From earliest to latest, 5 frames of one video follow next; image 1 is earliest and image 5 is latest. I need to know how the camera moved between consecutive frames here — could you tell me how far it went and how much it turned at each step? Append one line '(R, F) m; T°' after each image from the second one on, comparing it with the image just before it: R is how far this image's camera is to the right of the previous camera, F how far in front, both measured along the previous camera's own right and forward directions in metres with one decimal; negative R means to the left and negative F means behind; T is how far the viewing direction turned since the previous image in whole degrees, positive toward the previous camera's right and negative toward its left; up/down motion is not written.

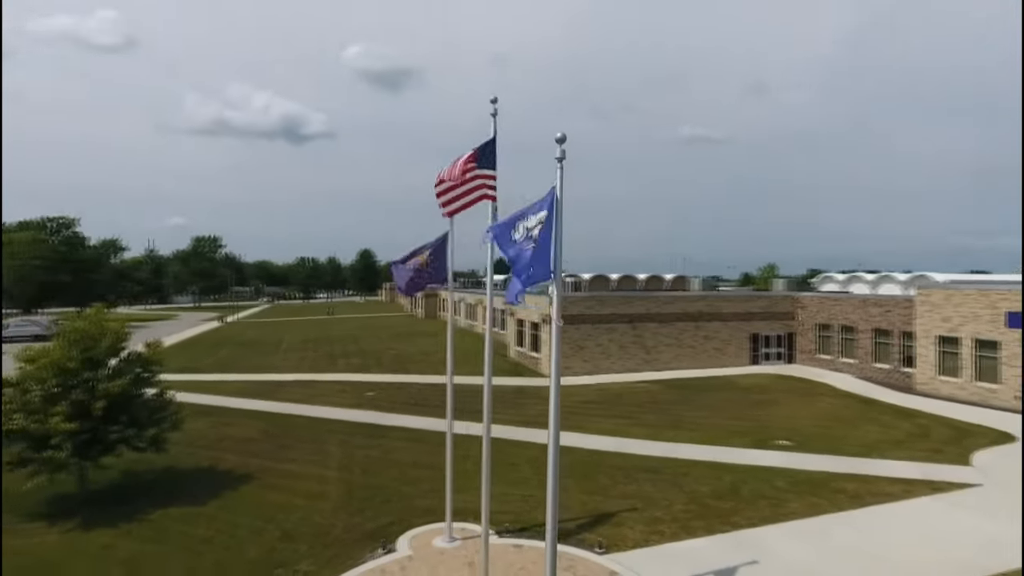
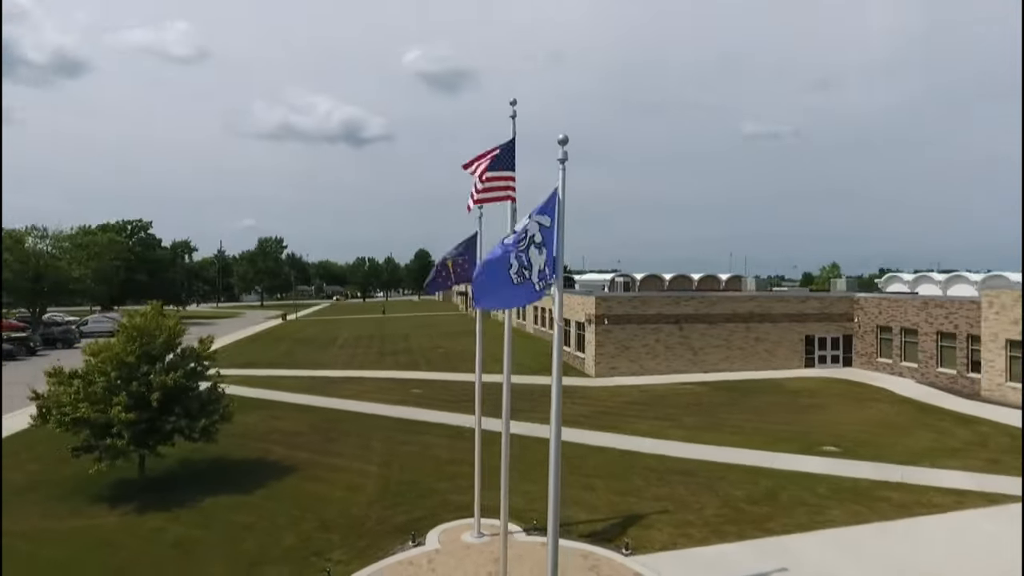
(+0.6, -0.1) m; -5°
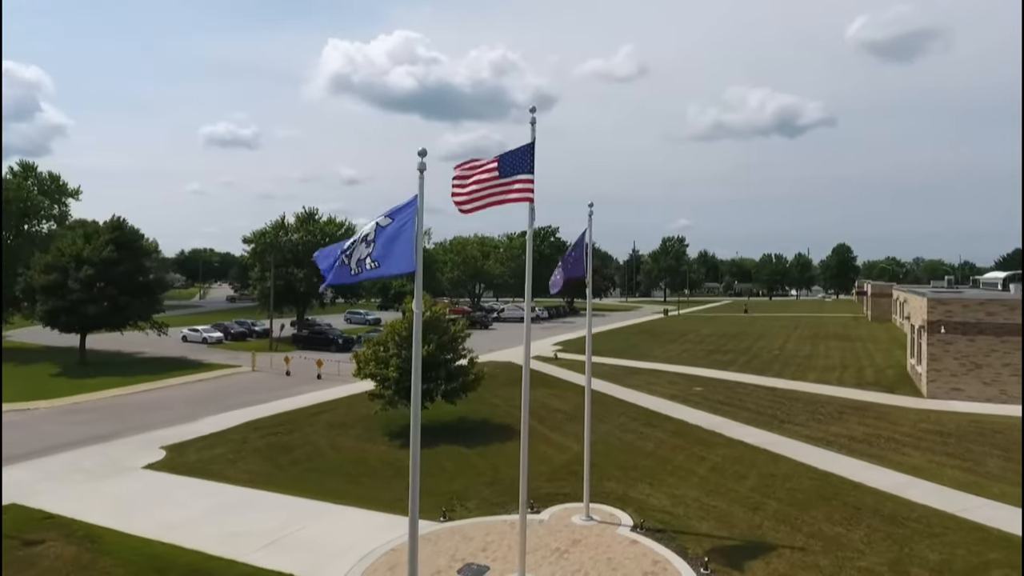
(+6.0, +1.2) m; -38°
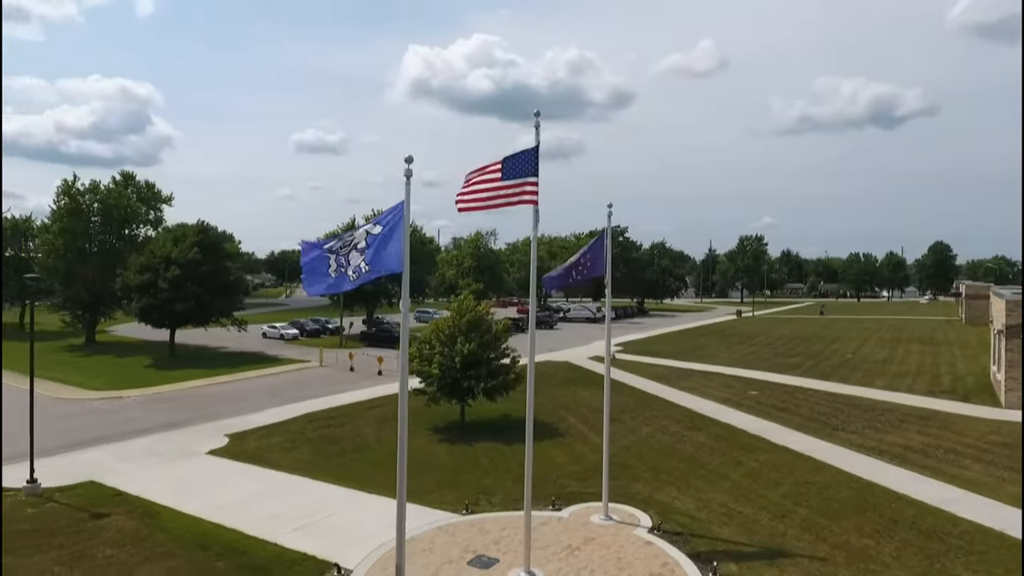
(+1.2, -0.2) m; -7°
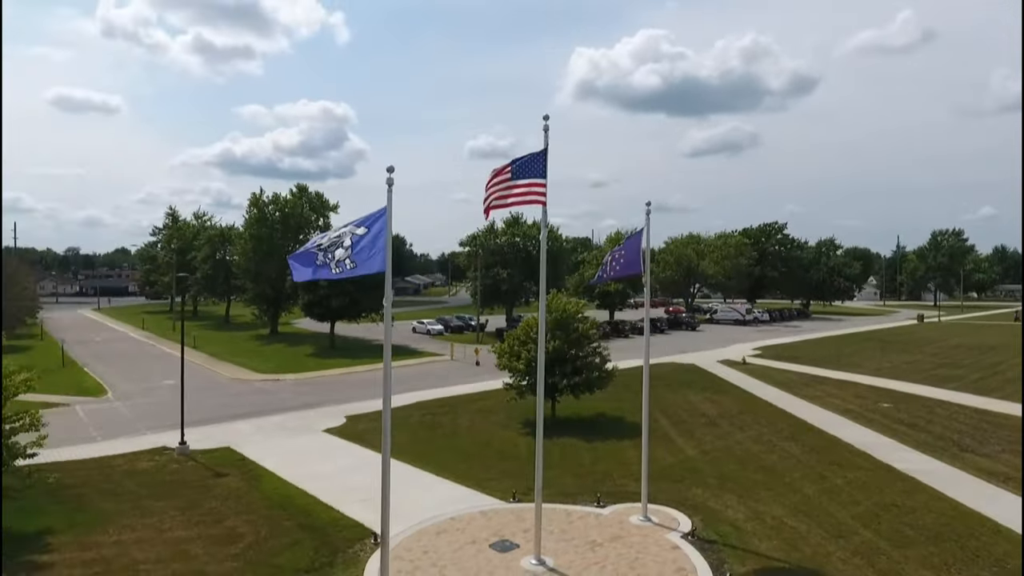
(+2.6, -0.1) m; -15°
